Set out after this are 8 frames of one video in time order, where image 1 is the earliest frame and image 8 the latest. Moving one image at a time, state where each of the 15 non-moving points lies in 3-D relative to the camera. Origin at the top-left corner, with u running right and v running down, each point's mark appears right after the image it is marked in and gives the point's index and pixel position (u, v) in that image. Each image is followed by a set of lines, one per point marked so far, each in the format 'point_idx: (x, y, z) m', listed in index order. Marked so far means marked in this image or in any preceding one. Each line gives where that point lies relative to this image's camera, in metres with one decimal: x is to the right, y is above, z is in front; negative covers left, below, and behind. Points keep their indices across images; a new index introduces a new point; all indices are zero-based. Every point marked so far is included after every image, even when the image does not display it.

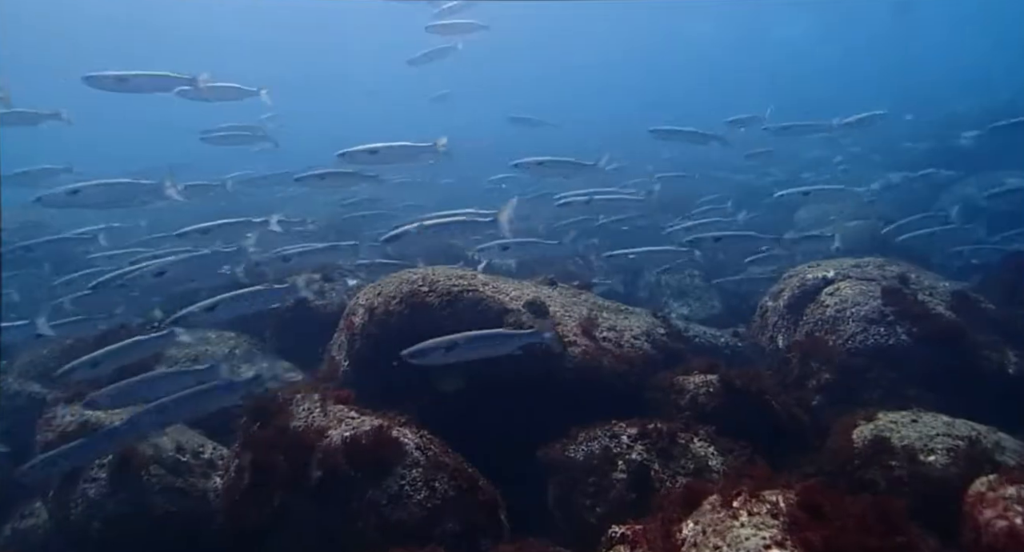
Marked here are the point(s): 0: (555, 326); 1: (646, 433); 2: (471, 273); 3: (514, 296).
0: (+0.4, -0.5, +7.8) m
1: (+1.1, -1.3, +6.9) m
2: (-0.4, 0.0, +8.5) m
3: (0.0, -0.2, +8.0) m
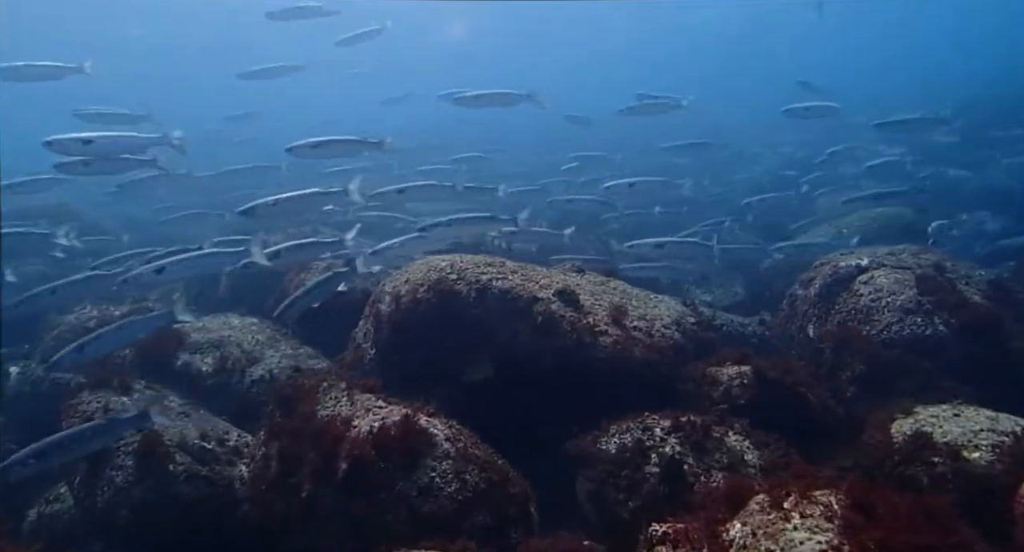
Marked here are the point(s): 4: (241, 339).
0: (+0.7, -0.4, +7.7) m
1: (+1.3, -1.2, +6.7) m
2: (-0.1, +0.2, +8.3) m
3: (+0.3, -0.1, +7.9) m
4: (-3.4, -0.8, +10.5) m
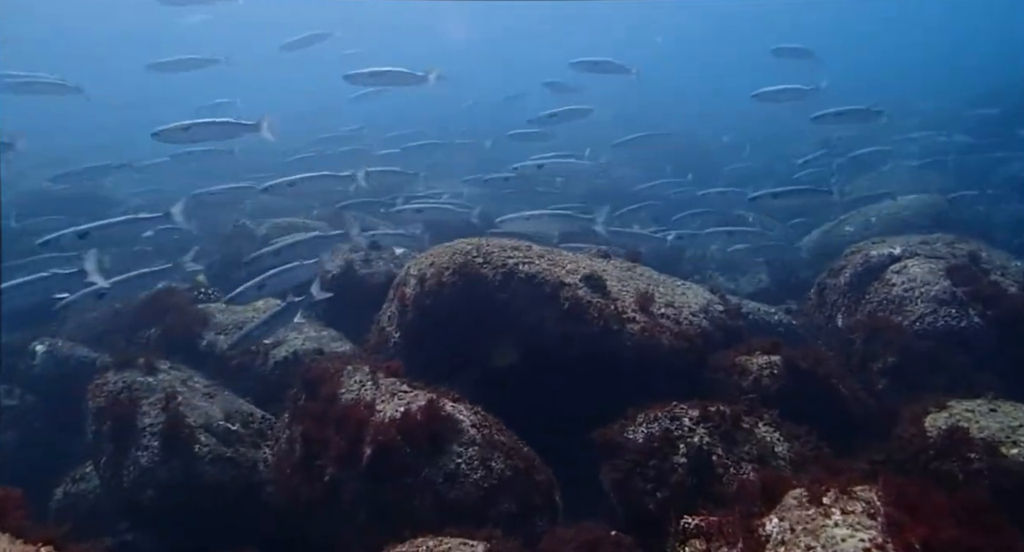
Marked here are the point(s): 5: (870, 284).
0: (+0.9, -0.2, +7.6) m
1: (+1.6, -1.1, +6.6) m
2: (+0.1, +0.3, +8.2) m
3: (+0.5, +0.1, +7.8) m
4: (-3.1, -0.5, +10.5) m
5: (+4.2, -0.1, +9.8) m
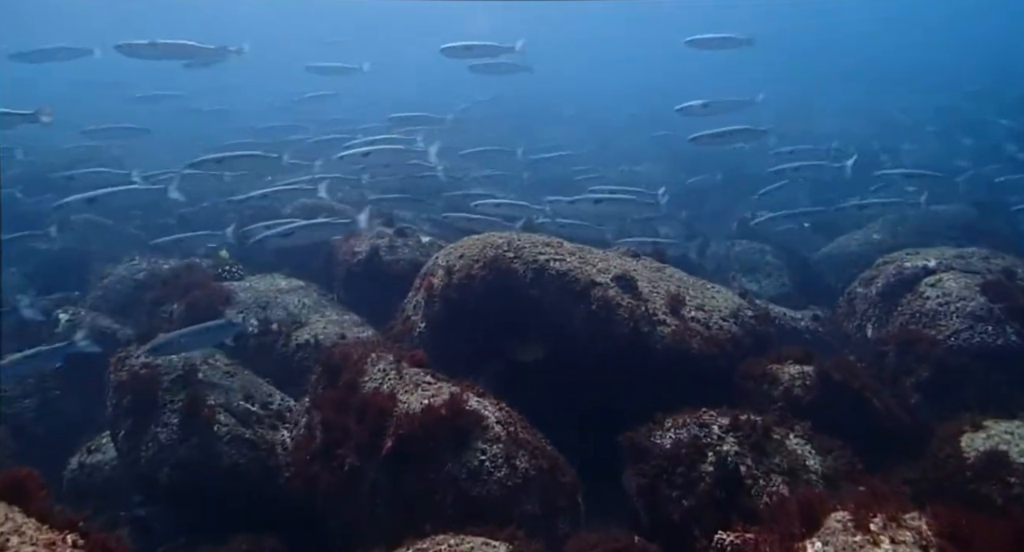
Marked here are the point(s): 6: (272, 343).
0: (+1.2, -0.2, +7.4) m
1: (+1.8, -1.2, +6.5) m
2: (+0.4, +0.3, +8.1) m
3: (+0.8, +0.1, +7.6) m
4: (-2.8, -0.3, +10.5) m
5: (+4.5, -0.2, +9.6) m
6: (-2.8, -0.8, +9.7) m
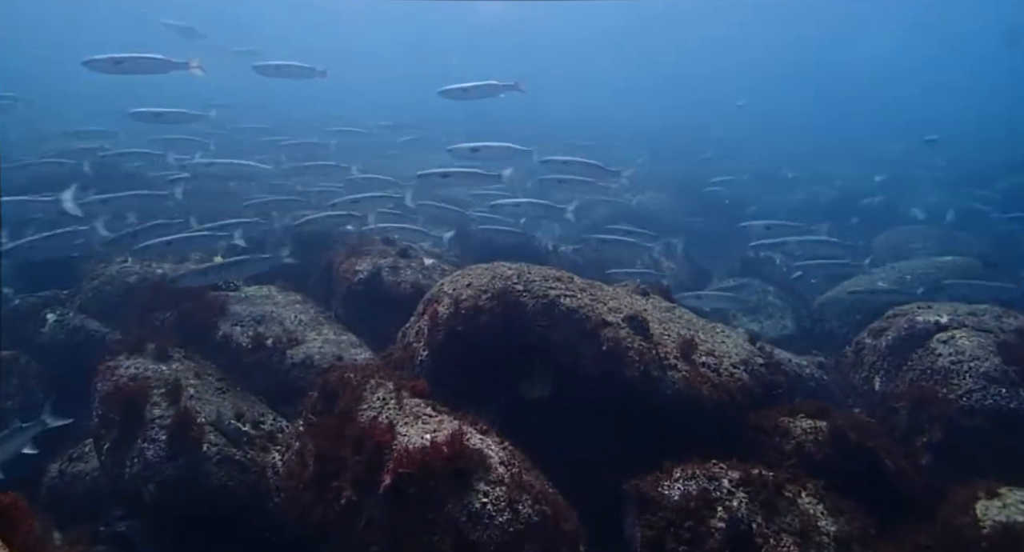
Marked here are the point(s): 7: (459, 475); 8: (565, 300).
0: (+1.2, -0.6, +7.2) m
1: (+1.8, -1.5, +6.2) m
2: (+0.5, 0.0, +7.9) m
3: (+0.9, -0.3, +7.4) m
4: (-2.8, -0.5, +10.2) m
5: (+4.6, -0.9, +9.5) m
6: (-2.8, -0.9, +9.4) m
7: (-0.4, -1.4, +6.1) m
8: (+0.5, -0.2, +7.3) m
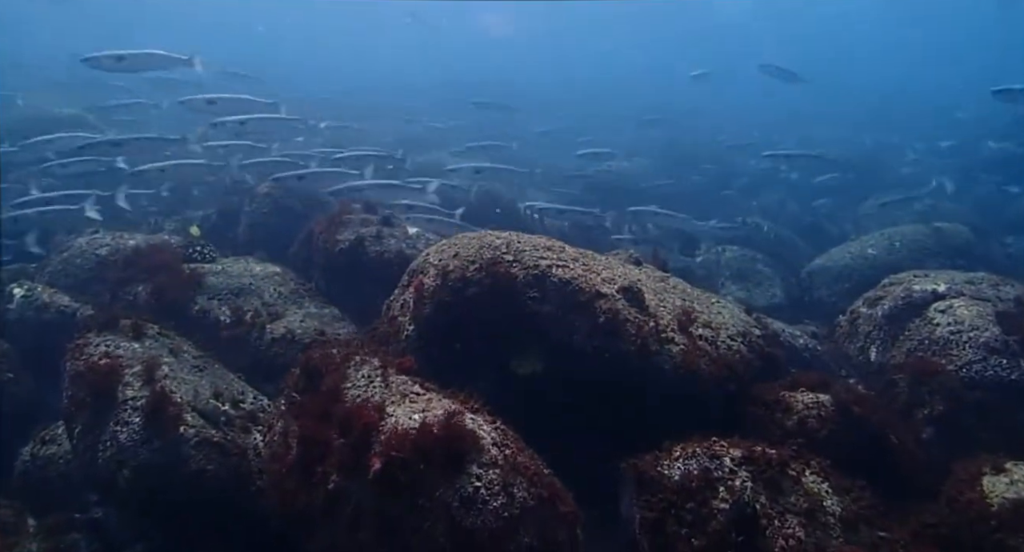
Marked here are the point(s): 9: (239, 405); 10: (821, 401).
0: (+1.2, -0.4, +6.9) m
1: (+1.7, -1.3, +6.0) m
2: (+0.4, +0.3, +7.5) m
3: (+0.8, 0.0, +7.1) m
4: (-2.9, -0.2, +9.8) m
5: (+4.4, -0.5, +9.3) m
6: (-2.9, -0.6, +9.1) m
7: (-0.4, -1.2, +5.8) m
8: (+0.4, 0.0, +7.0) m
9: (-2.5, -1.2, +7.7) m
10: (+2.5, -1.0, +6.8) m
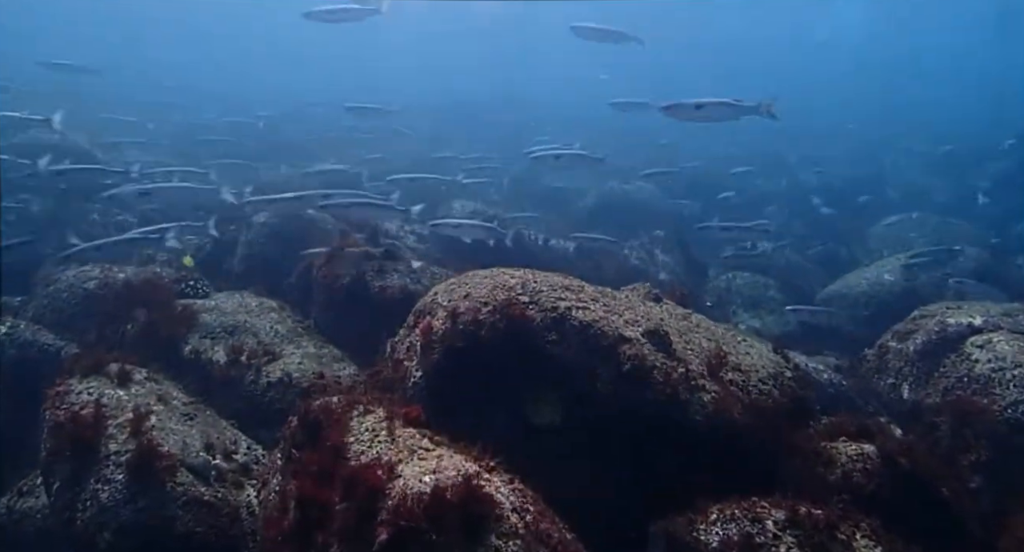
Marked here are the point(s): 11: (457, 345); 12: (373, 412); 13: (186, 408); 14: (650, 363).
0: (+1.3, -0.7, +6.4) m
1: (+1.9, -1.6, +5.4) m
2: (+0.6, -0.1, +7.0) m
3: (+1.0, -0.3, +6.6) m
4: (-2.8, -0.6, +9.3) m
5: (+4.5, -0.8, +8.7) m
6: (-2.8, -1.0, +8.5) m
7: (-0.3, -1.6, +5.2) m
8: (+0.5, -0.3, +6.5) m
9: (-2.4, -1.5, +7.1) m
10: (+2.6, -1.3, +6.2) m
11: (-0.4, -0.6, +6.6) m
12: (-1.1, -1.0, +6.4) m
13: (-3.0, -1.2, +7.7) m
14: (+1.0, -0.7, +6.2) m
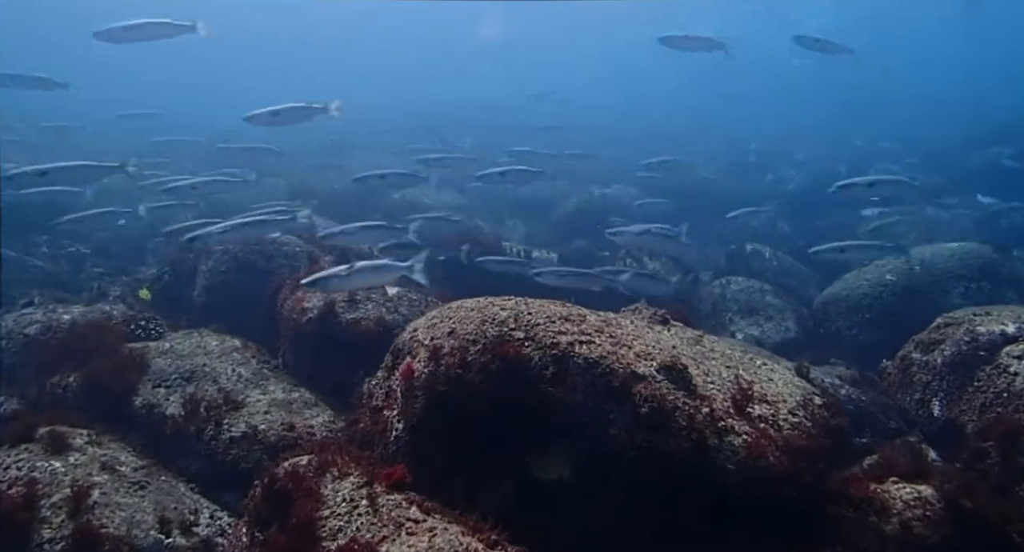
0: (+1.3, -0.8, +5.5) m
1: (+1.9, -1.7, +4.6) m
2: (+0.5, -0.3, +6.1) m
3: (+0.9, -0.5, +5.7) m
4: (-2.9, -1.0, +8.3) m
5: (+4.5, -0.9, +7.9) m
6: (-2.8, -1.4, +7.5) m
7: (-0.2, -1.8, +4.3) m
8: (+0.5, -0.5, +5.6) m
9: (-2.4, -1.9, +6.1) m
10: (+2.7, -1.4, +5.4) m
11: (-0.4, -0.8, +5.7) m
12: (-1.0, -1.3, +5.4) m
13: (-3.0, -1.6, +6.7) m
14: (+1.0, -0.8, +5.4) m
